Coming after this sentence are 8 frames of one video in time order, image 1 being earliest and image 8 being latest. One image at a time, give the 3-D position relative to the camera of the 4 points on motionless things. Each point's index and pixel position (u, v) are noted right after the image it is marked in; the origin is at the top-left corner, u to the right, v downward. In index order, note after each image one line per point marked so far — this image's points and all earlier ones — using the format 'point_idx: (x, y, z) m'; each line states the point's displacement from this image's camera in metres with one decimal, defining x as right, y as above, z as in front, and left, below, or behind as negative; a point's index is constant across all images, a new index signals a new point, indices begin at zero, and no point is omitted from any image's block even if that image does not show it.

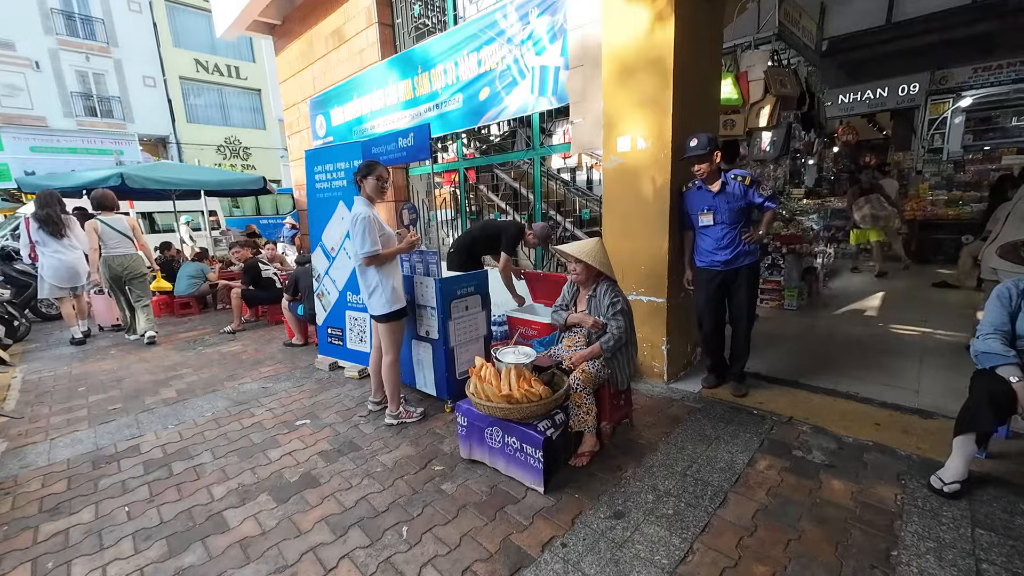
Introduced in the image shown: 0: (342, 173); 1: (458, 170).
0: (-1.9, +1.3, +4.7) m
1: (-0.9, +1.9, +6.8) m
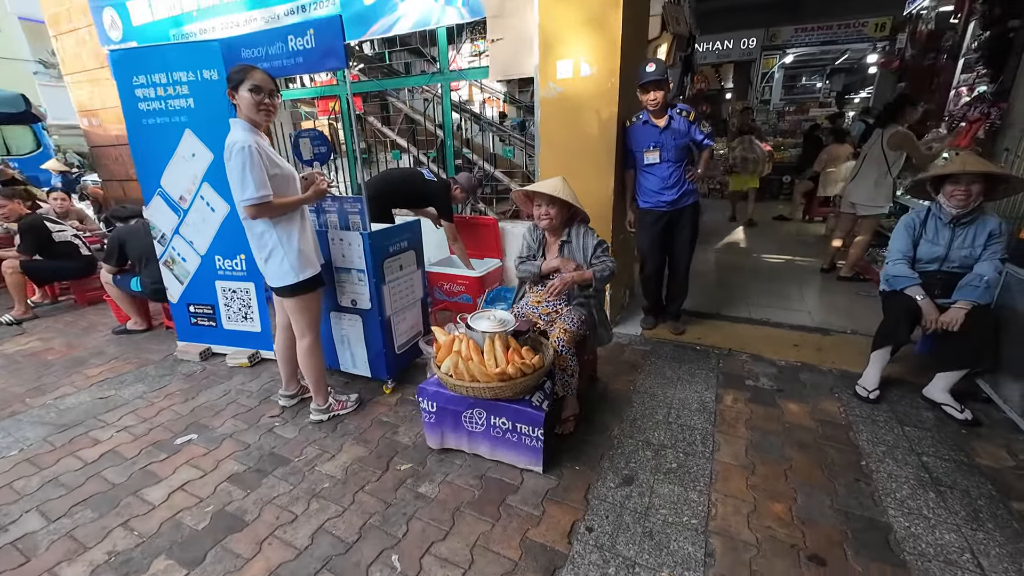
0: (-2.5, +1.5, +3.3) m
1: (-2.3, +2.5, +5.5) m
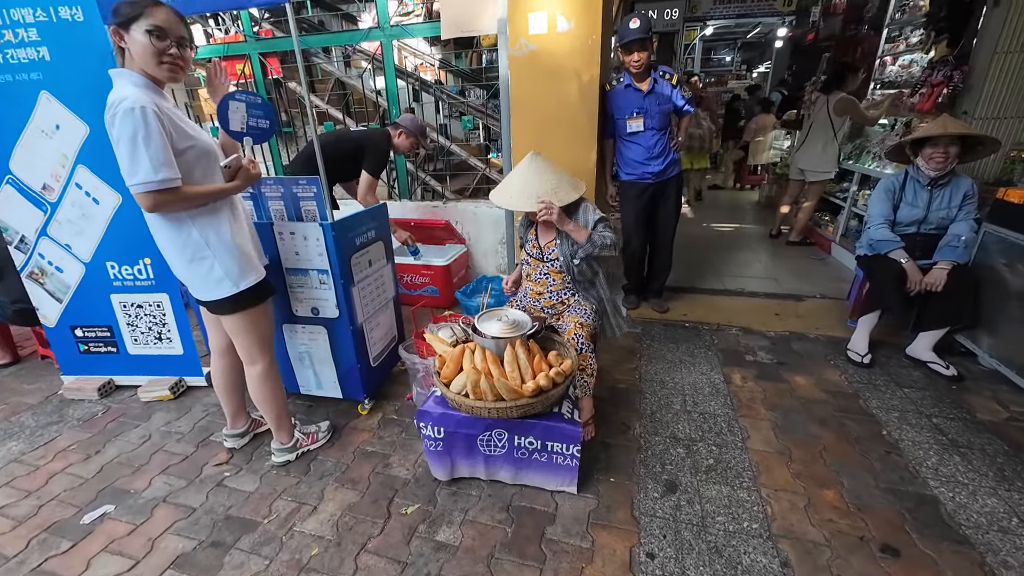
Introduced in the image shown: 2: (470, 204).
0: (-2.7, +1.4, +2.4) m
1: (-2.8, +2.5, +4.6) m
2: (-0.5, +0.9, +4.4) m
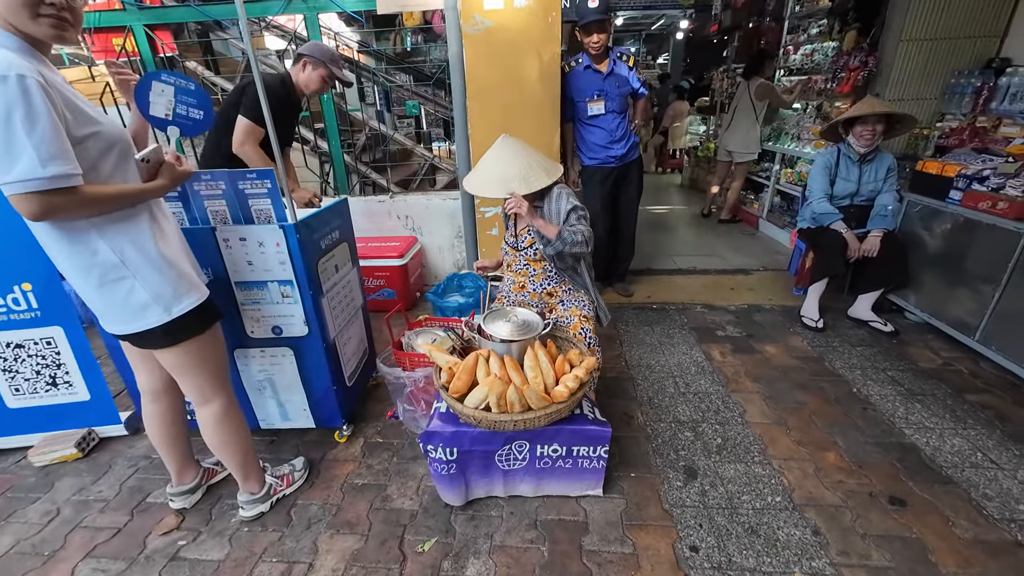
0: (-2.7, +1.2, +1.7) m
1: (-3.4, +2.3, +3.7) m
2: (-0.9, +0.9, +4.1) m
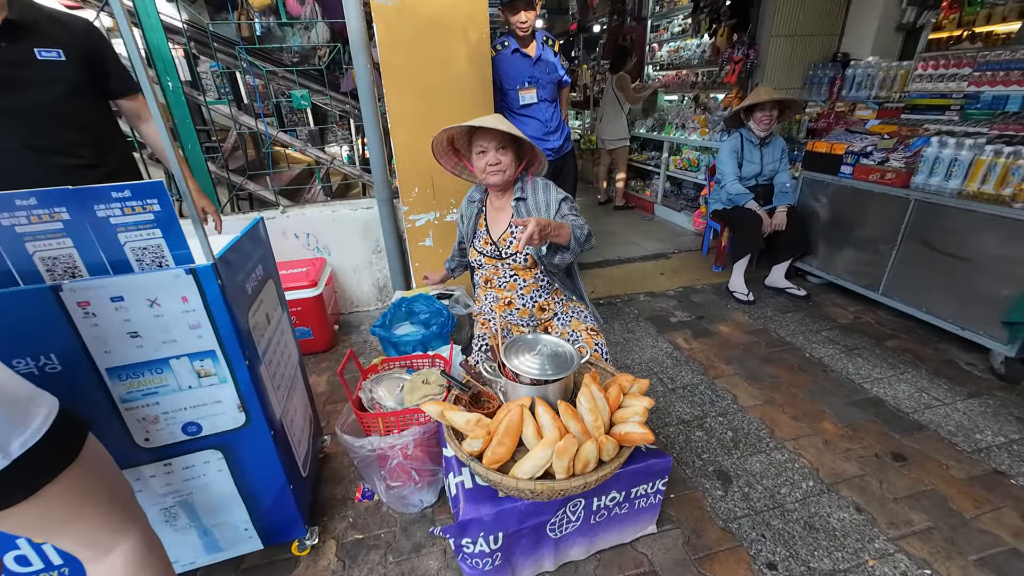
0: (-2.6, +0.8, +0.5) m
1: (-3.9, +1.7, +2.3) m
2: (-1.5, +0.6, +3.3) m
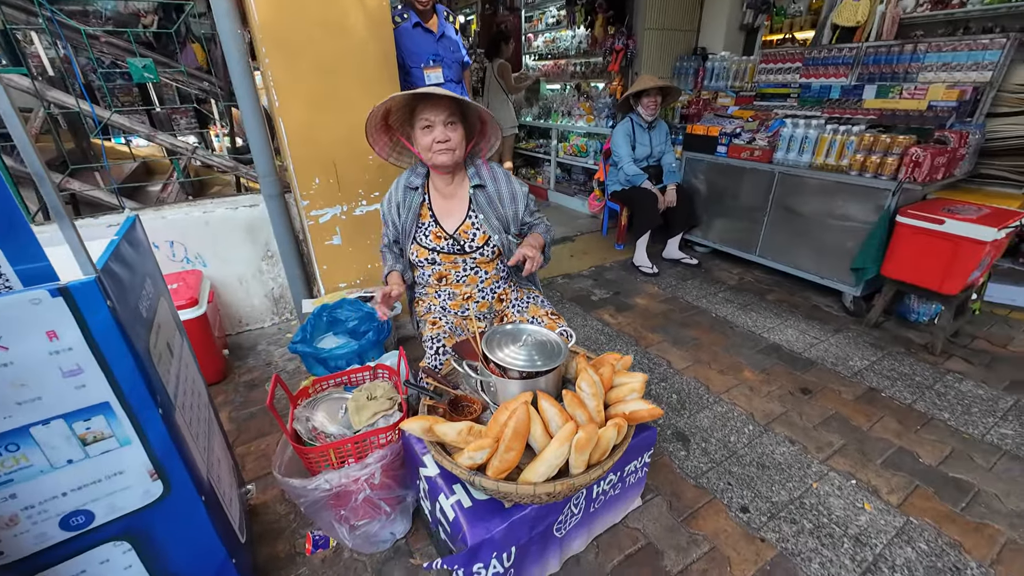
0: (-2.3, +0.5, -0.4) m
1: (-4.2, +1.3, +1.0) m
2: (-2.0, +0.5, +2.7) m
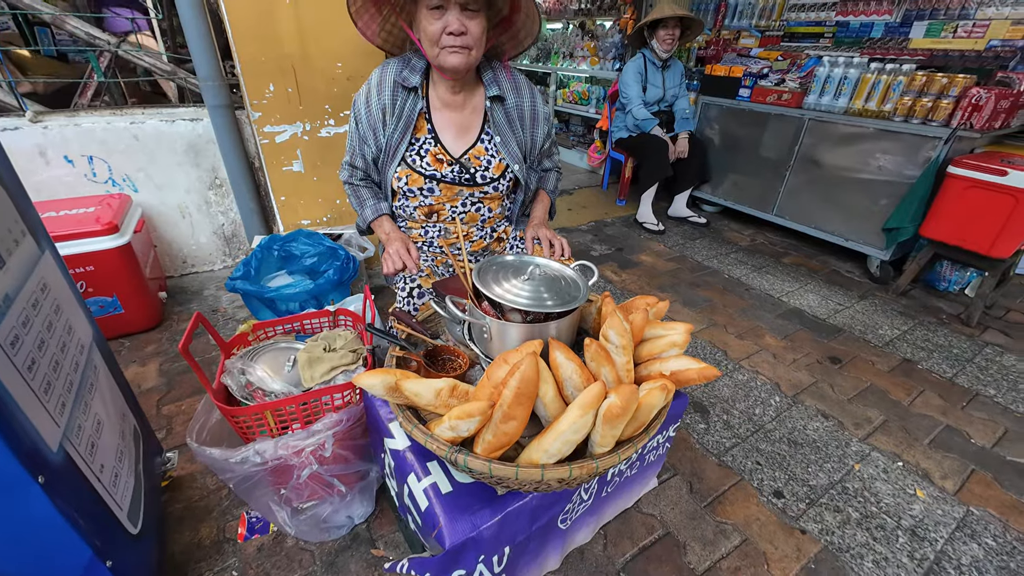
0: (-2.2, +0.7, -0.9) m
1: (-4.1, +1.6, +0.3) m
2: (-2.1, +0.9, +2.2) m
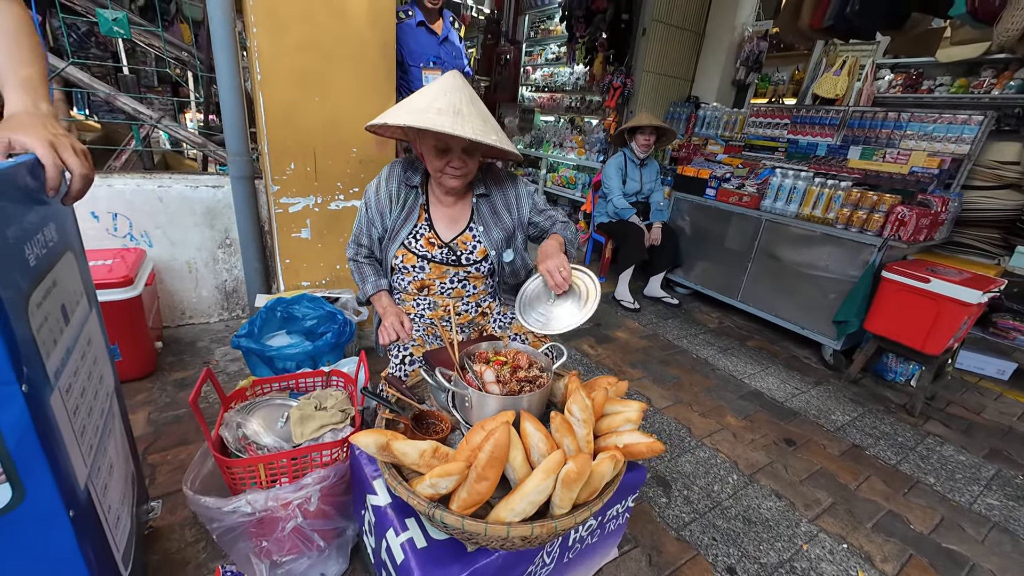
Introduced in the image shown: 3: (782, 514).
0: (-2.2, +0.9, -0.6) m
1: (-4.1, +1.8, +0.6) m
2: (-2.1, +0.6, +2.4) m
3: (+1.2, -1.0, +1.8) m
